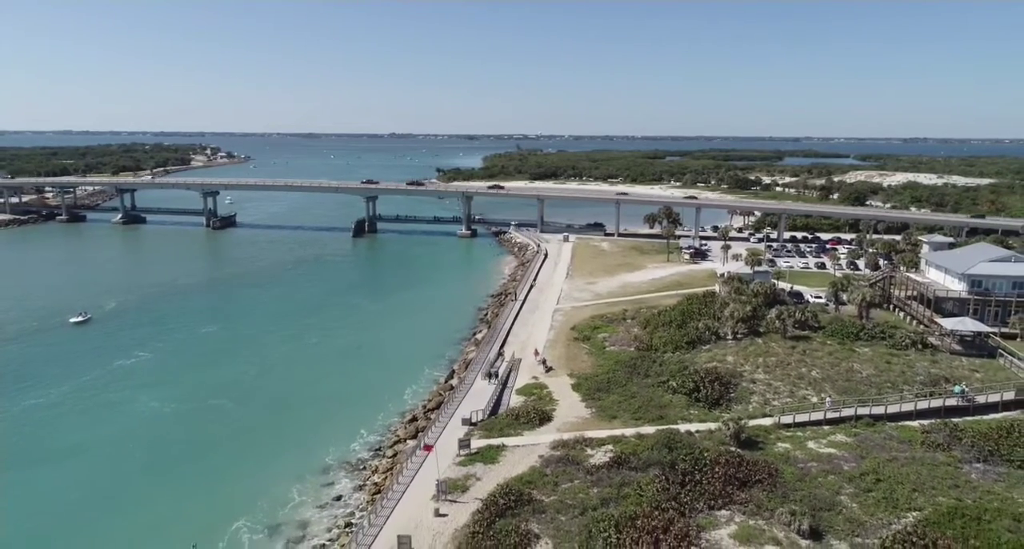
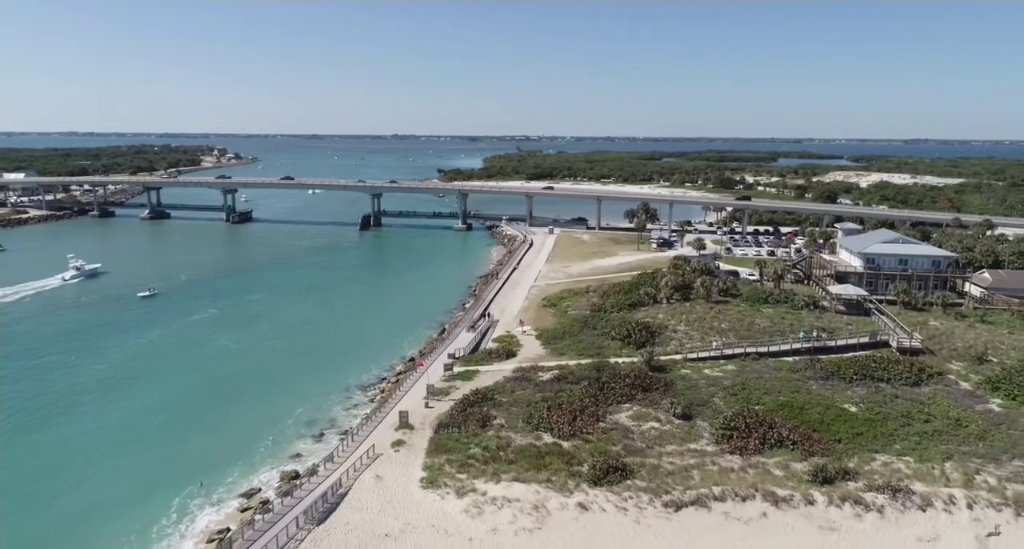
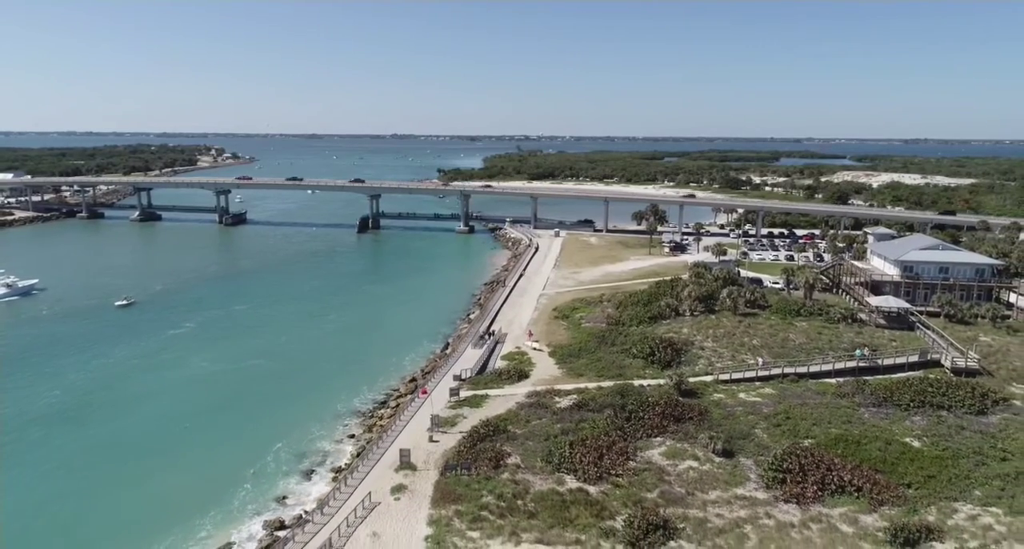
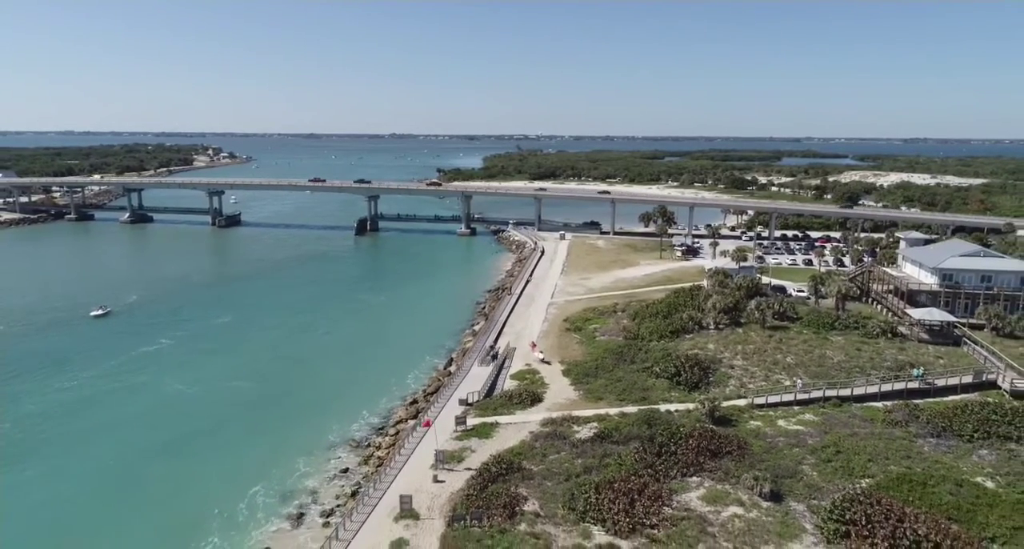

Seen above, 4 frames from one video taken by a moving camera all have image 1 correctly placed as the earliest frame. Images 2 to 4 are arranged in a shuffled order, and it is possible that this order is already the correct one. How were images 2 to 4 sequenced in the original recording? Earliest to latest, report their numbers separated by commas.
4, 3, 2
